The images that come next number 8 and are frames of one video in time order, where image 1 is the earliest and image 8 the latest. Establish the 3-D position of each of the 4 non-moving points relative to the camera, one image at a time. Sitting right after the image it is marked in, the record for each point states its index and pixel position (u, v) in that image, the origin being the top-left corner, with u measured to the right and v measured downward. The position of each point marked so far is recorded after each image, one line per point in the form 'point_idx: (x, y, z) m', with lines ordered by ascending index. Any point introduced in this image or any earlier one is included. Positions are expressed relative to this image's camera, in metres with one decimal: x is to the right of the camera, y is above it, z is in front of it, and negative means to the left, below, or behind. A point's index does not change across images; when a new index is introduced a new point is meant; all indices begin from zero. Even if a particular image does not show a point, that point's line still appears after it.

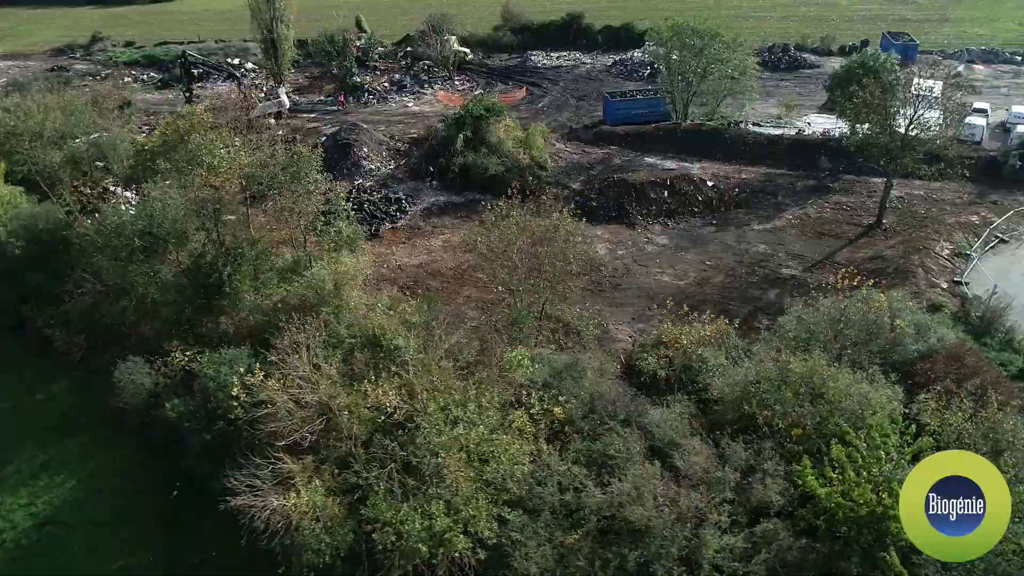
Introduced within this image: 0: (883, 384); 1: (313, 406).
0: (+7.4, -1.9, +14.2) m
1: (-3.5, -2.1, +13.0) m
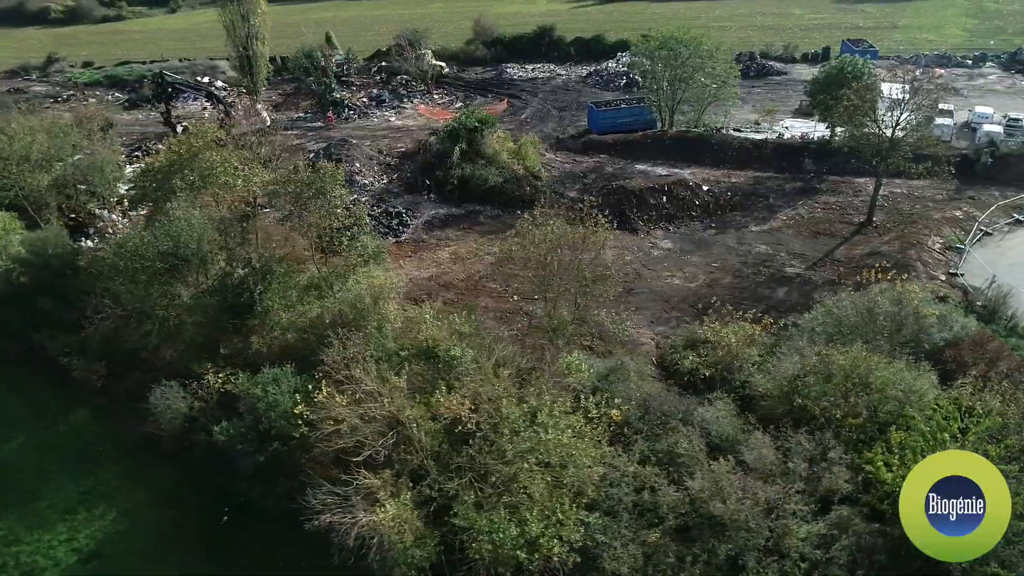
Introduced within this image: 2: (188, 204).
0: (+8.5, -1.8, +14.8) m
1: (-2.3, -2.4, +12.9) m
2: (-8.3, +2.2, +18.6) m
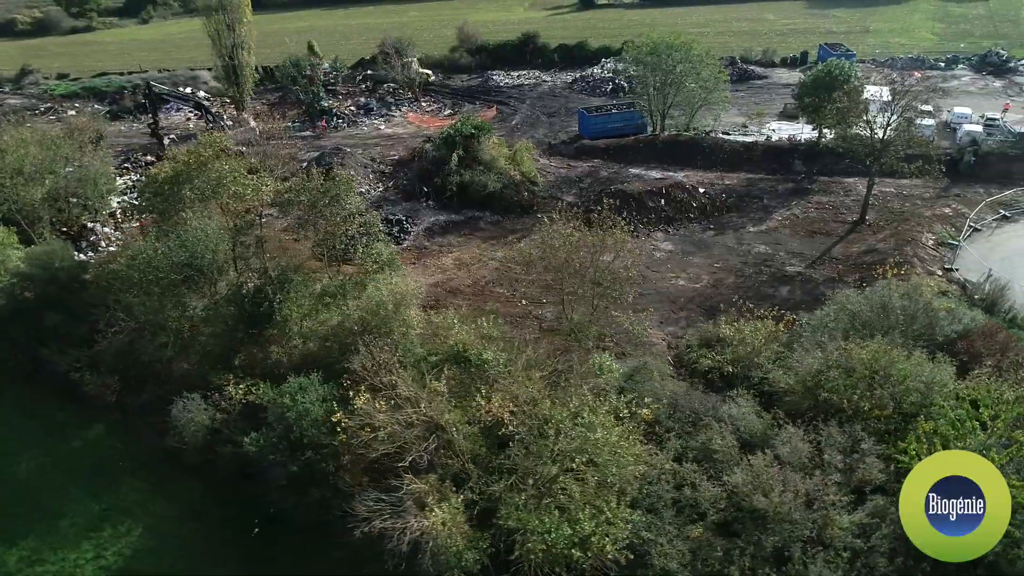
0: (+9.1, -1.6, +15.2) m
1: (-1.6, -2.5, +12.9) m
2: (-7.9, +1.9, +18.4) m
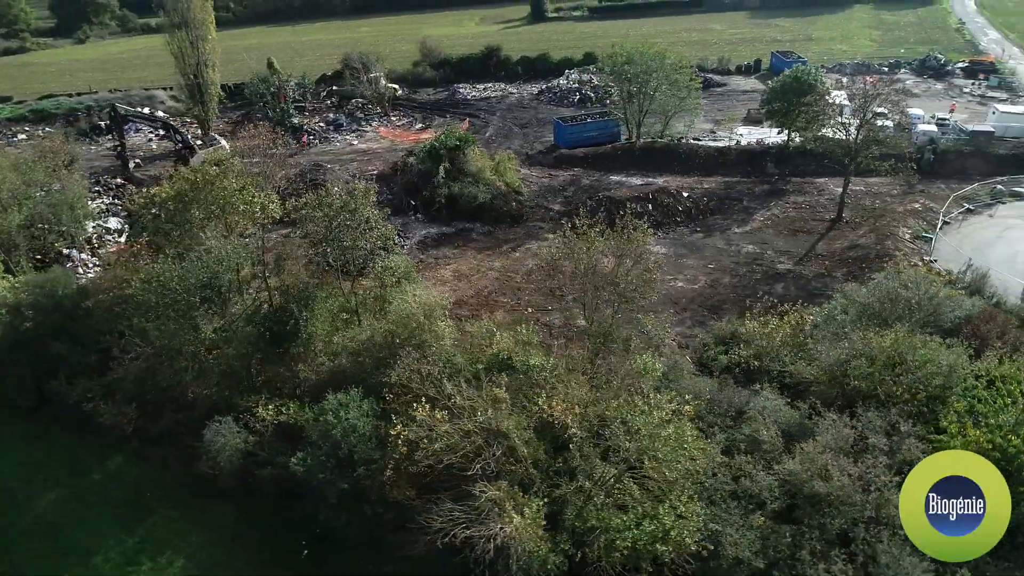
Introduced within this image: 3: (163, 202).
0: (+10.0, -1.4, +16.1) m
1: (-0.5, -2.6, +12.9) m
2: (-7.4, +1.3, +18.0) m
3: (-9.2, +2.2, +18.5) m
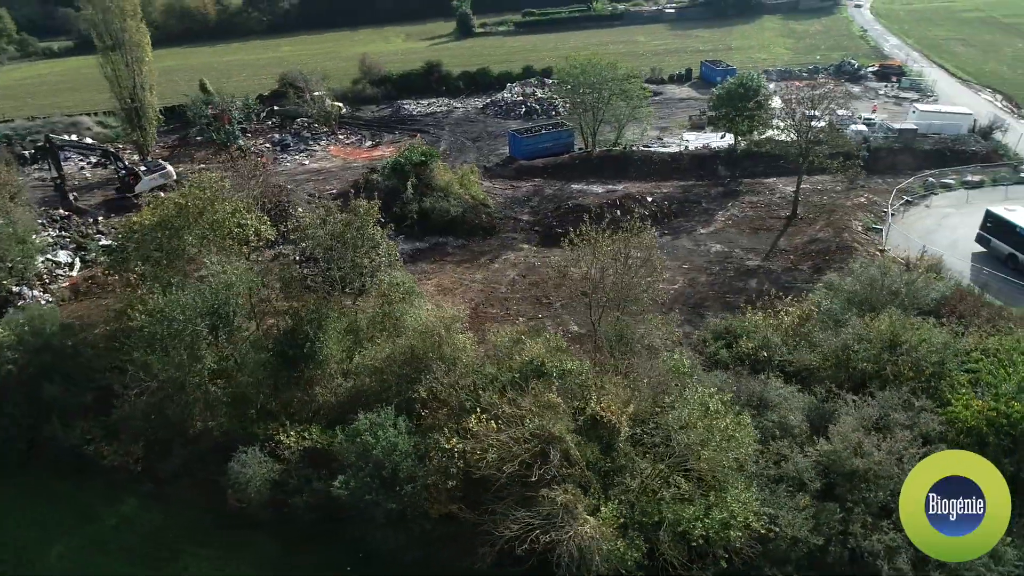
0: (+10.4, -0.9, +17.4) m
1: (+0.5, -2.7, +13.0) m
2: (-7.2, +0.7, +17.3) m
3: (-9.0, +1.5, +17.7) m
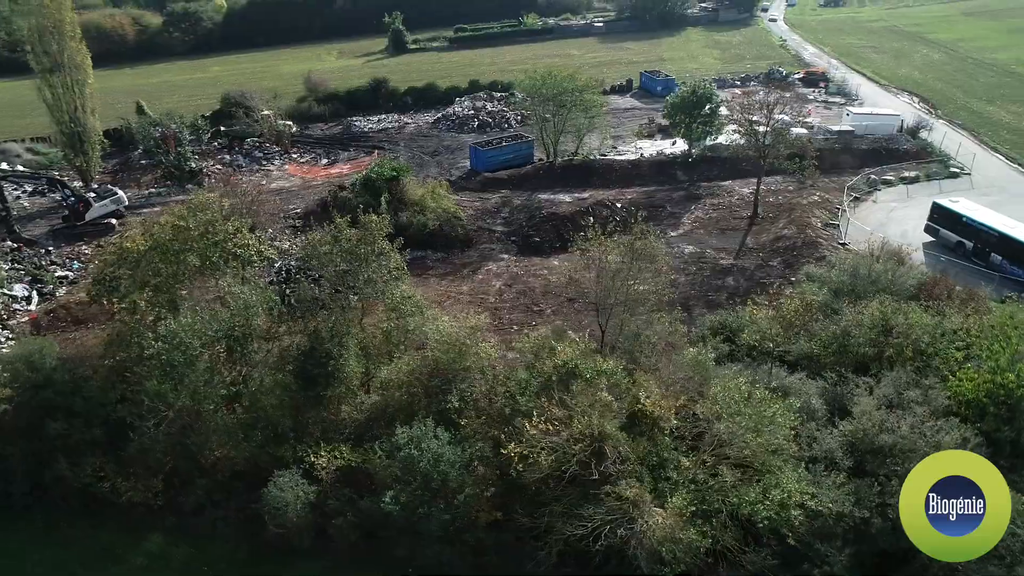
0: (+10.8, -0.6, +18.7) m
1: (+1.4, -2.8, +13.3) m
2: (-6.8, +0.1, +16.8) m
3: (-8.7, +0.8, +17.1) m
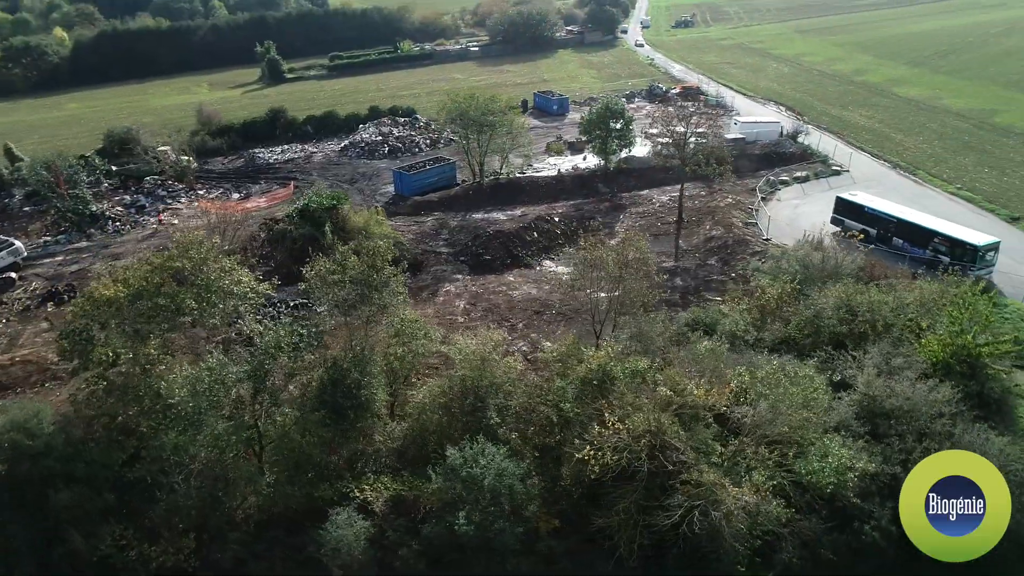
0: (+10.7, 0.0, +20.9) m
1: (+2.7, -2.8, +13.9) m
2: (-6.3, -0.7, +16.0) m
3: (-8.2, -0.2, +15.8) m
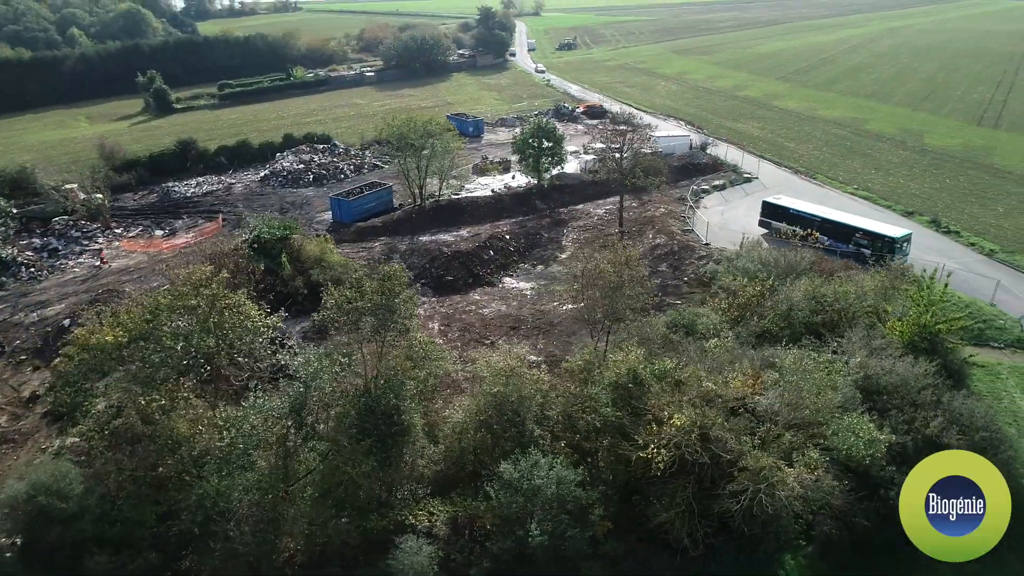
0: (+10.4, +0.2, +23.0) m
1: (+3.9, -2.8, +14.7) m
2: (-5.5, -1.5, +15.3) m
3: (-7.4, -1.1, +14.9) m
